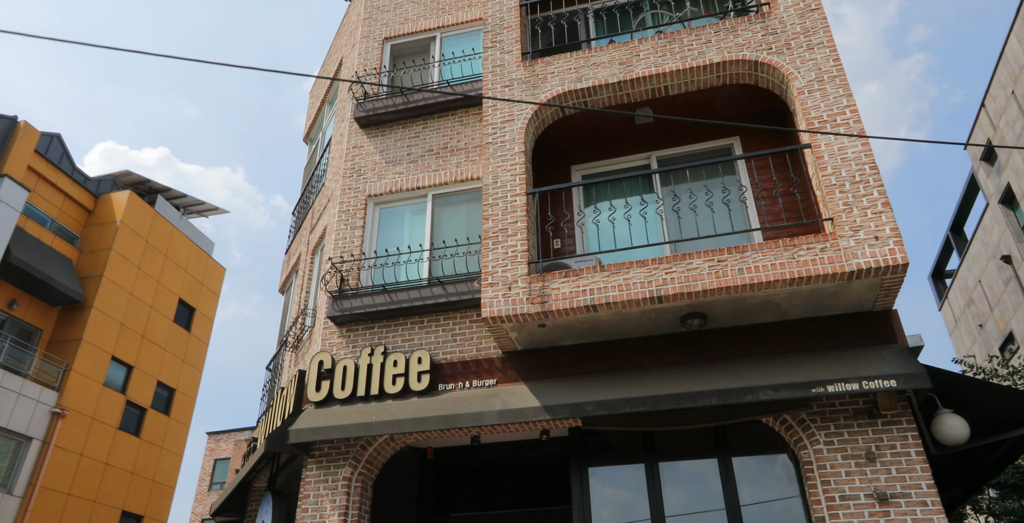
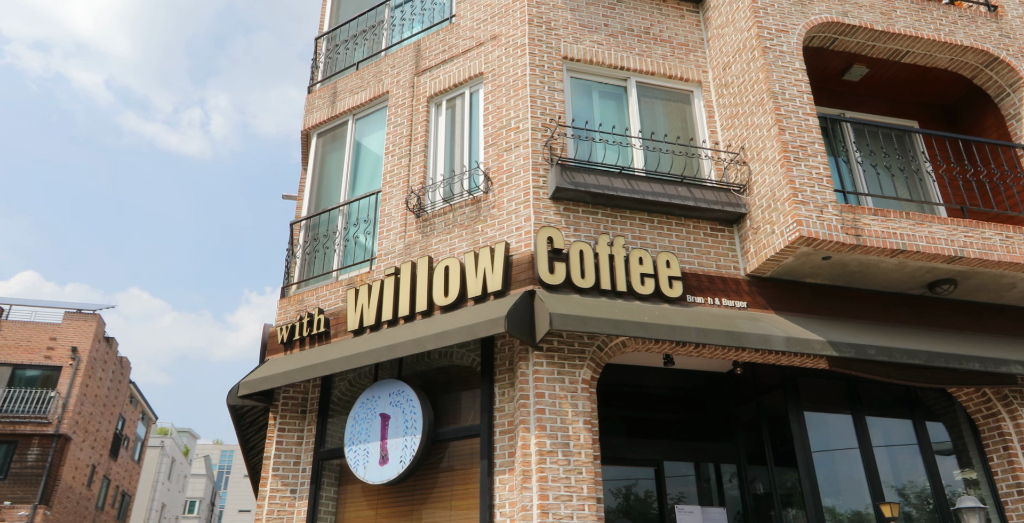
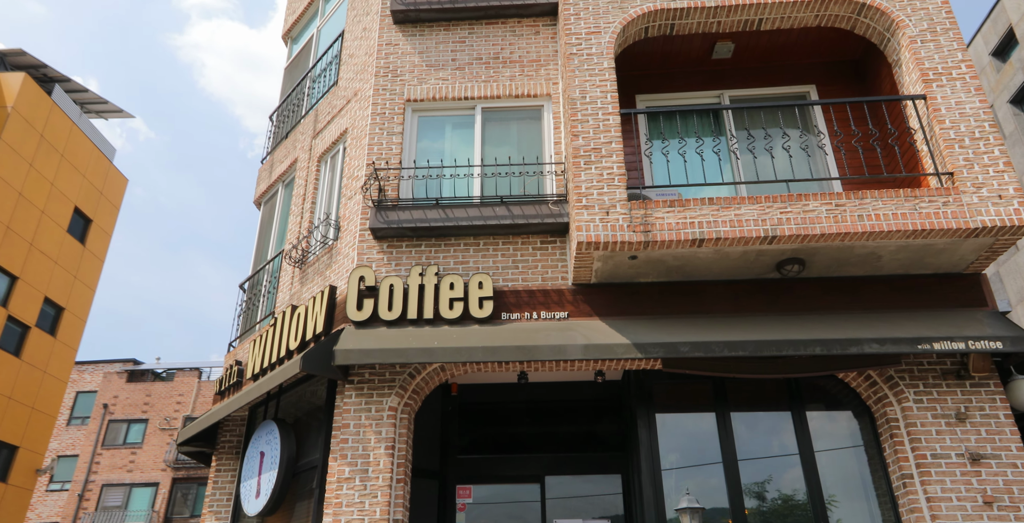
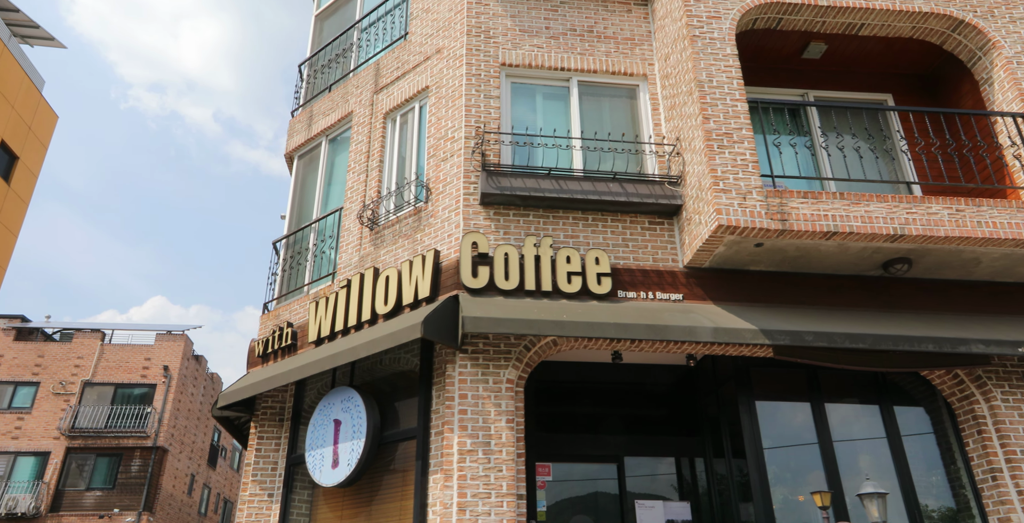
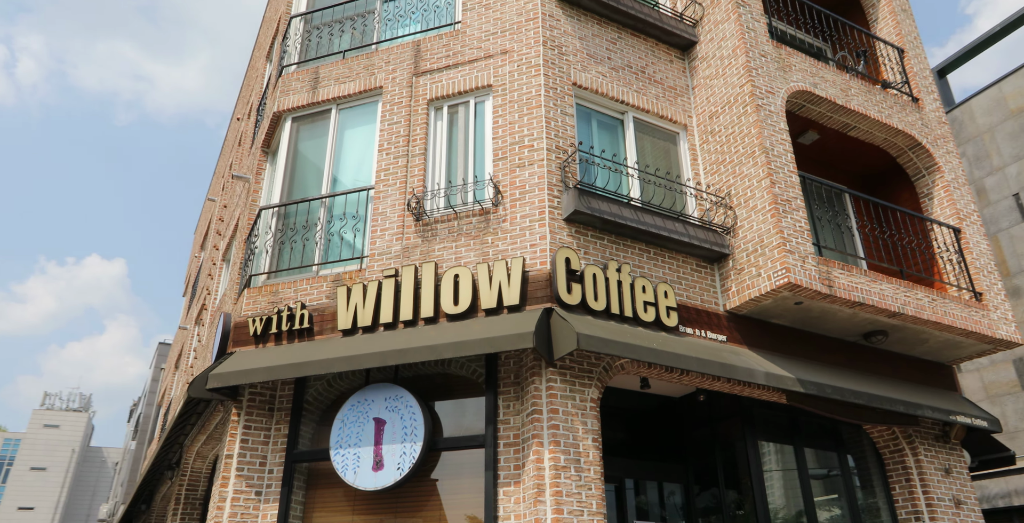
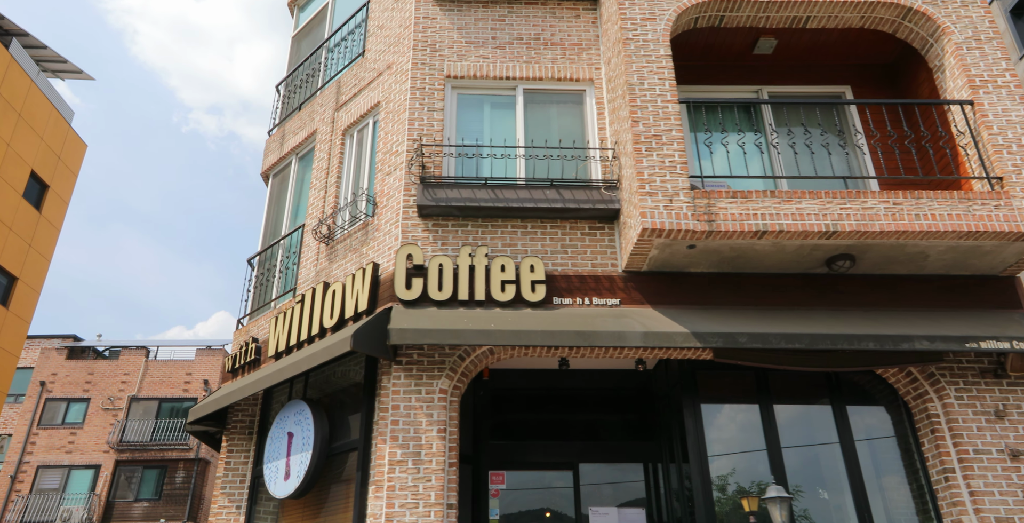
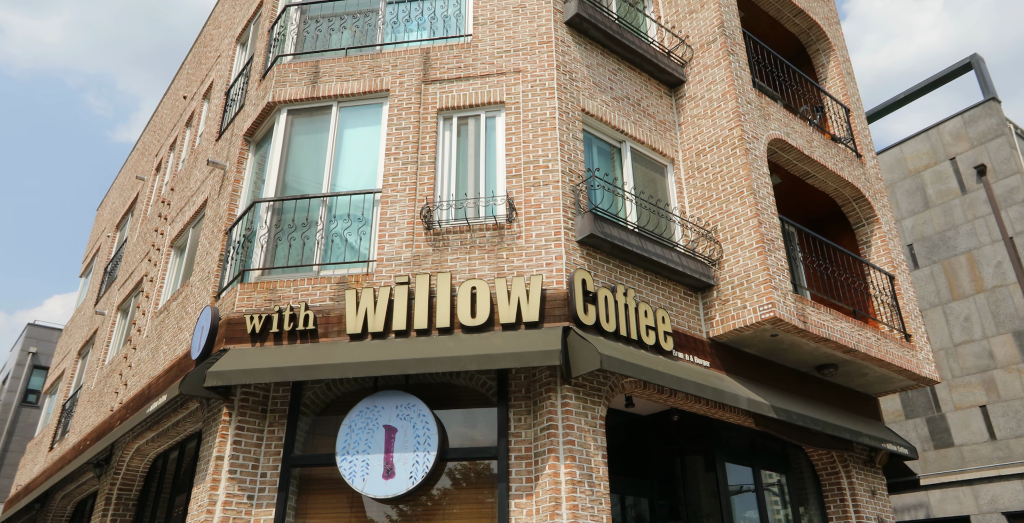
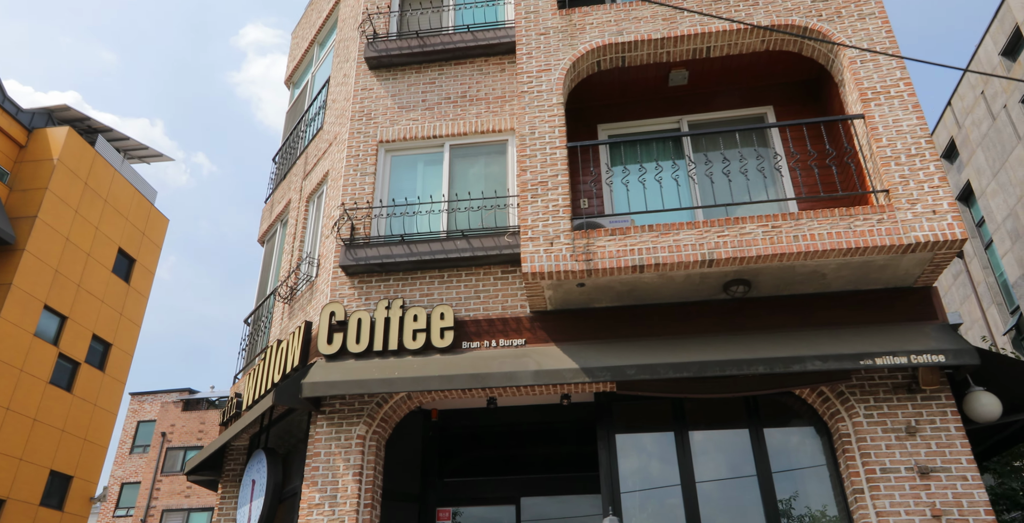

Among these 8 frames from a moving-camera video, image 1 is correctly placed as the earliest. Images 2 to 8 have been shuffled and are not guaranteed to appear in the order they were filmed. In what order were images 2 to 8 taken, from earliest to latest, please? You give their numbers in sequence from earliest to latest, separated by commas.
8, 3, 6, 4, 2, 5, 7
